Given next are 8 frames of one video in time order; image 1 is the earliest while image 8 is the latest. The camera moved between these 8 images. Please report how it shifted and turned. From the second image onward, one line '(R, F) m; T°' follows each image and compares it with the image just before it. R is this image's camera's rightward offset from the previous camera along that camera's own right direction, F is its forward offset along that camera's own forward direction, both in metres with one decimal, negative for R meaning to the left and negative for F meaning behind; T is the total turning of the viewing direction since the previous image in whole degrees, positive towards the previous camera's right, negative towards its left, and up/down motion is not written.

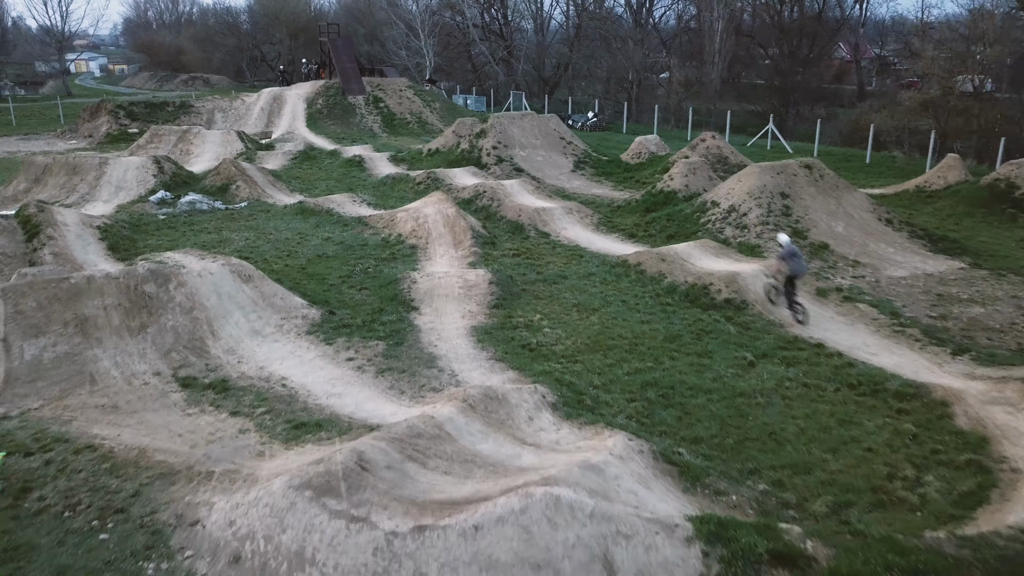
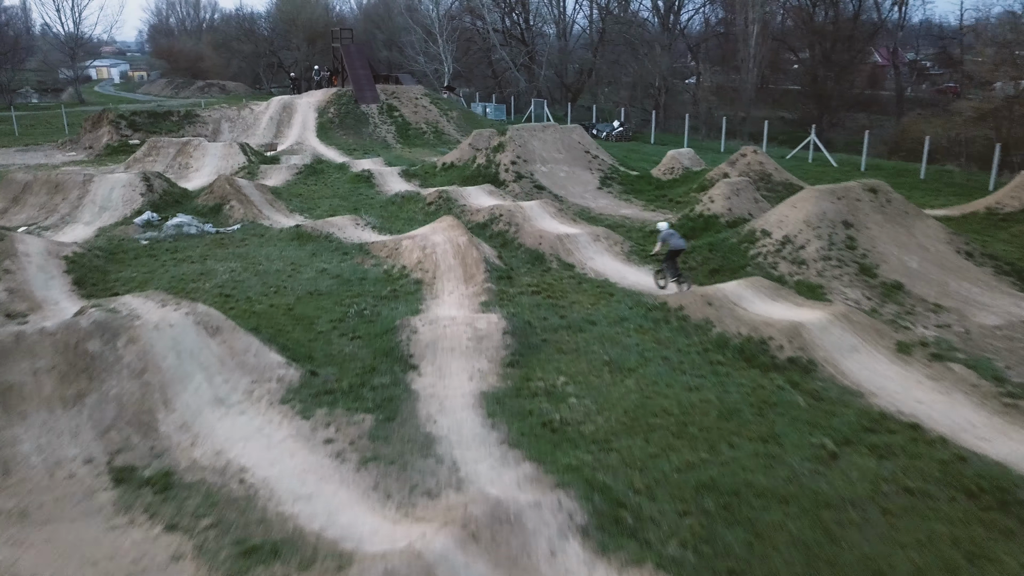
(0.0, +1.9) m; -2°
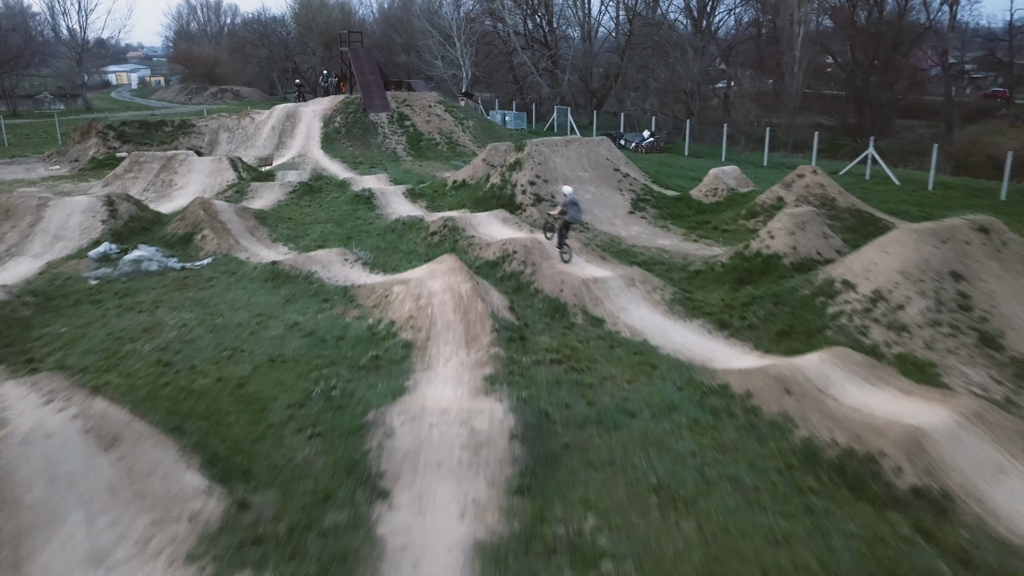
(+0.1, +2.7) m; -2°
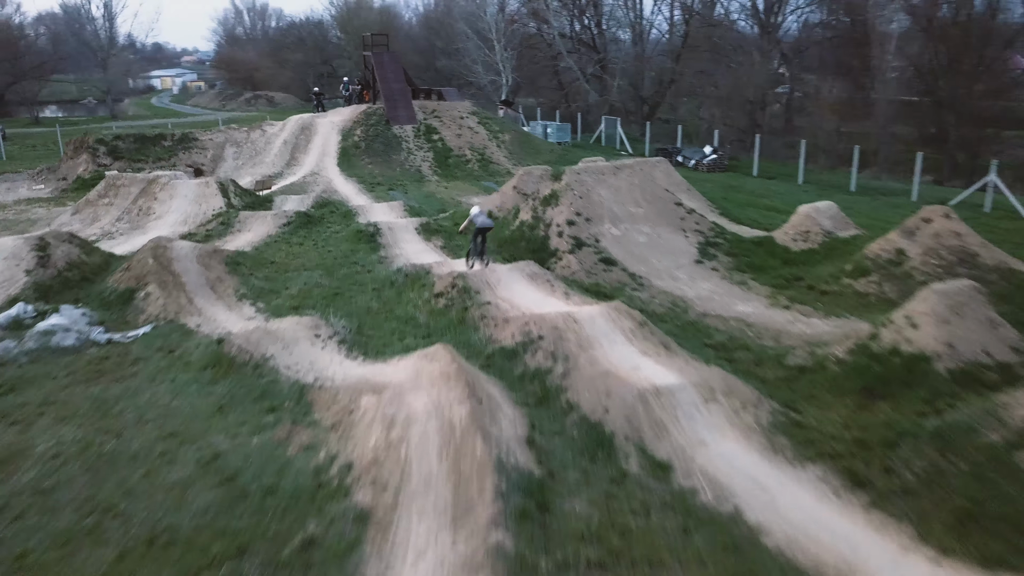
(+0.2, +3.8) m; -3°
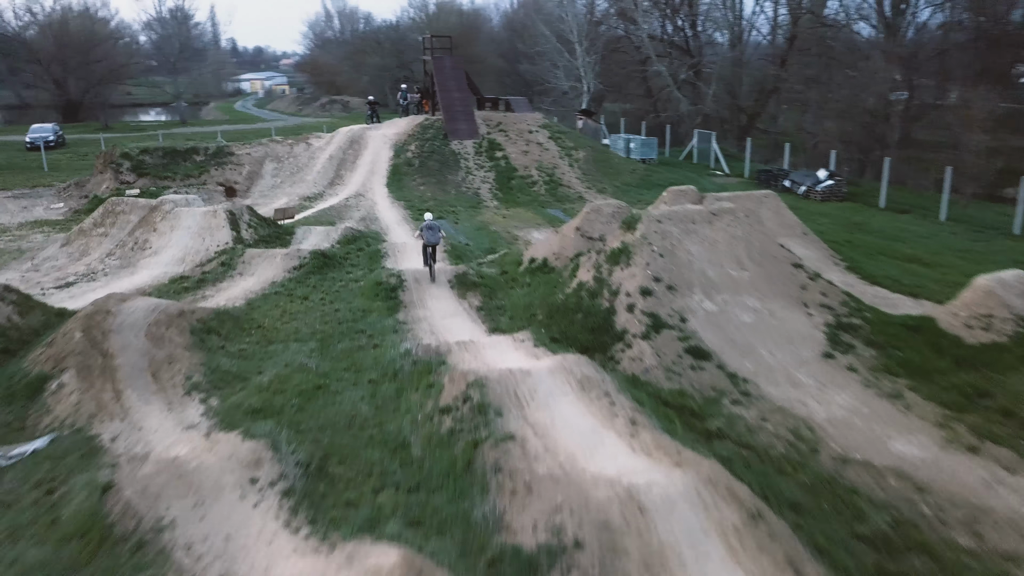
(+0.4, +3.9) m; -6°
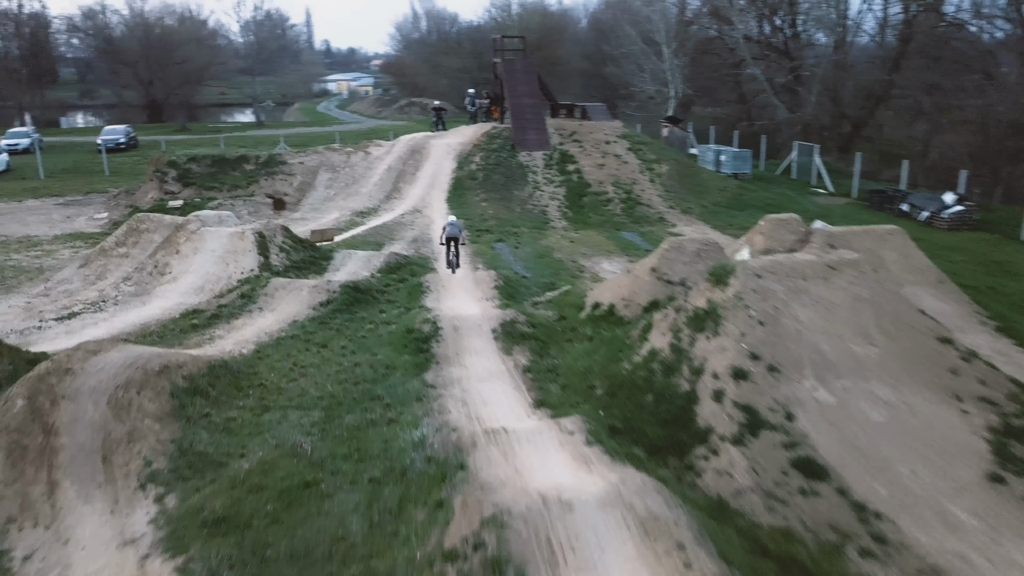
(+0.3, +2.4) m; -6°
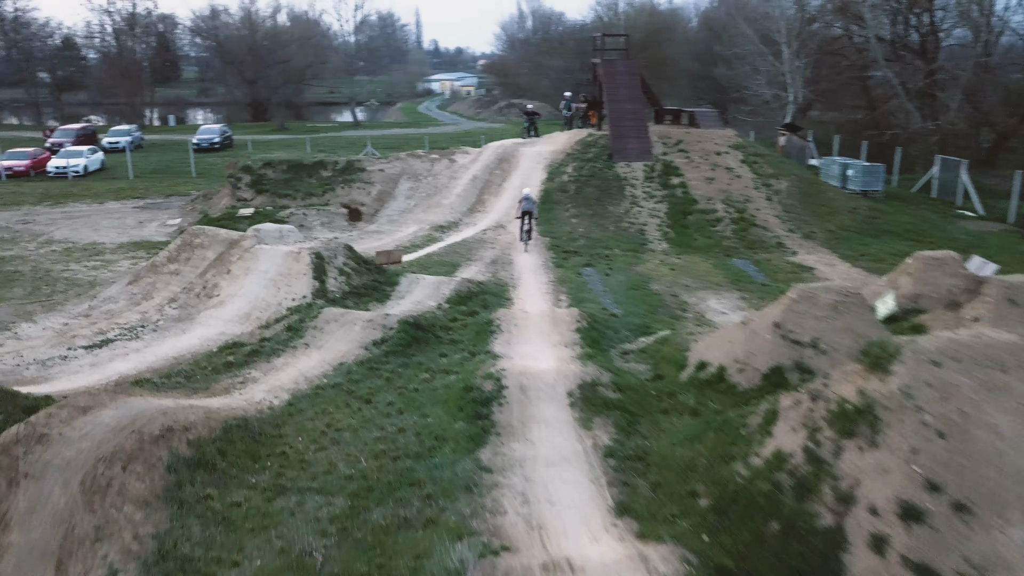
(+0.1, +2.1) m; -7°
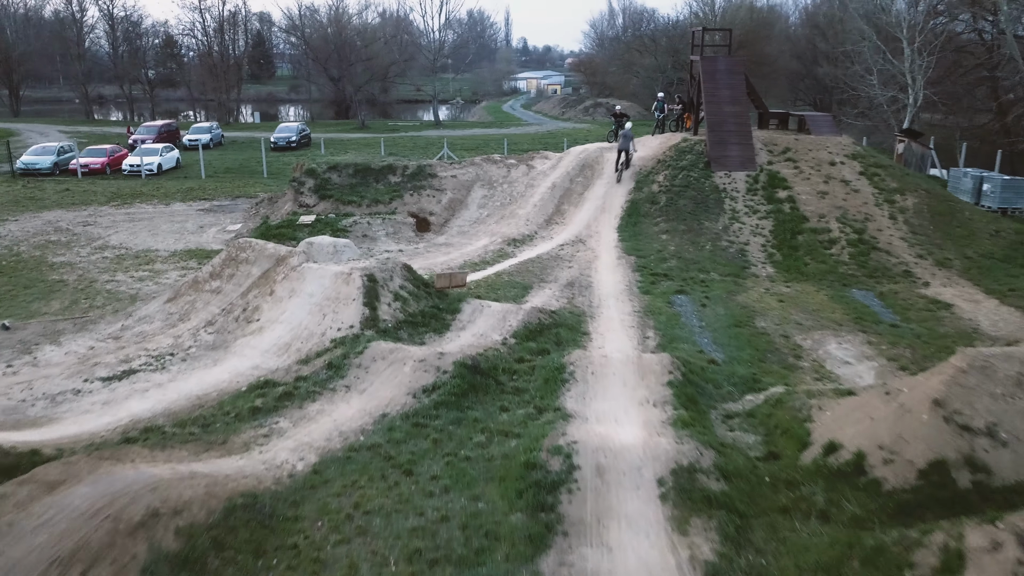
(0.0, +1.9) m; -6°
